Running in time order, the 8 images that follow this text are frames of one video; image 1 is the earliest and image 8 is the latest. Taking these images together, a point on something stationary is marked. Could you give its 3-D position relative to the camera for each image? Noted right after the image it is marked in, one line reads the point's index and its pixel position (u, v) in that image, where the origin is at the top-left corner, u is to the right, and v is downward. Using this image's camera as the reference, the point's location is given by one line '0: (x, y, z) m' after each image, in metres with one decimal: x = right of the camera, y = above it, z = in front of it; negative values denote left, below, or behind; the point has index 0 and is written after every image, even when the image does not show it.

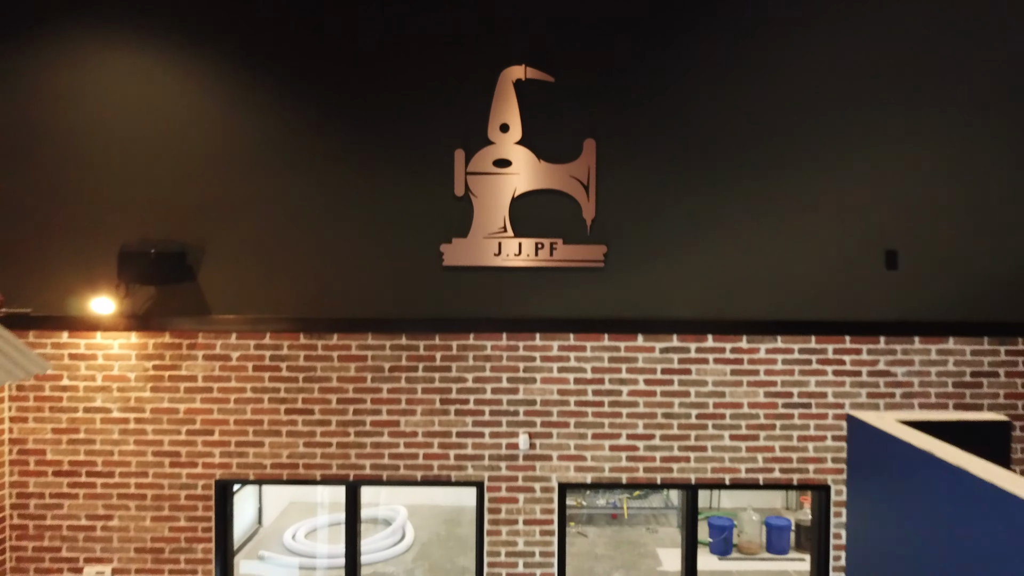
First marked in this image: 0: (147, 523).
0: (-1.7, -1.1, +3.4) m
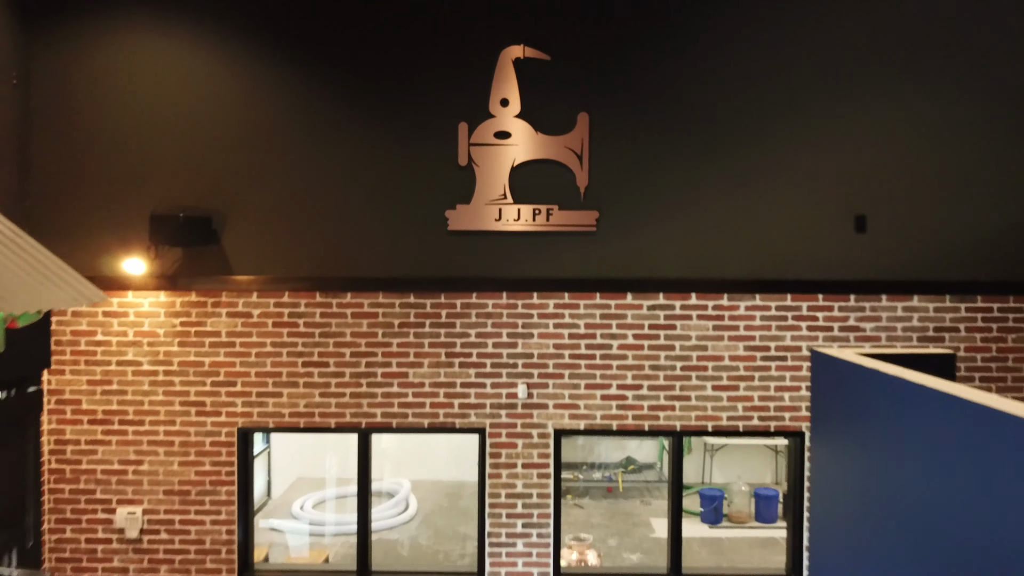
0: (-1.7, -0.9, +3.7) m
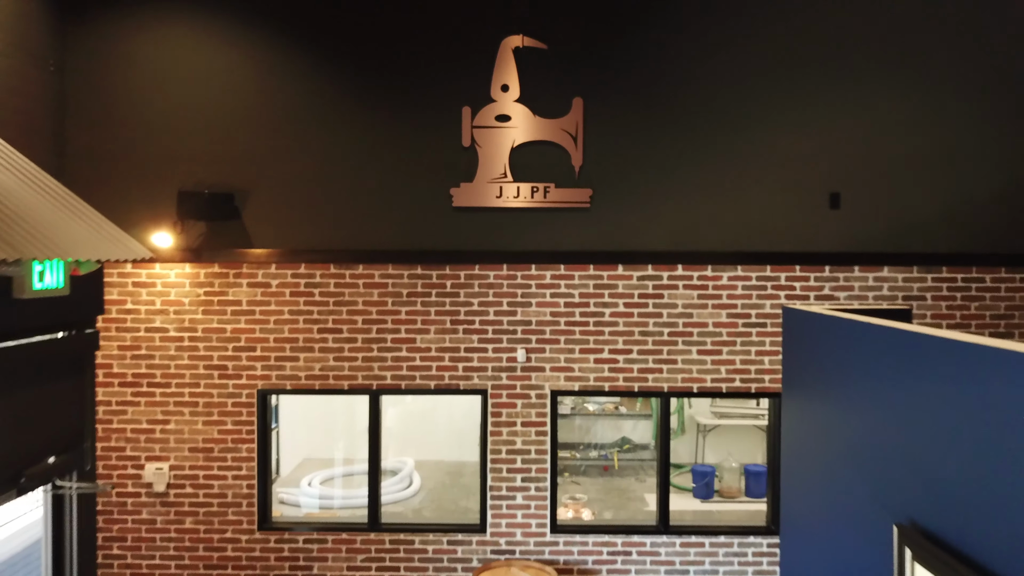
0: (-1.7, -0.7, +4.0) m
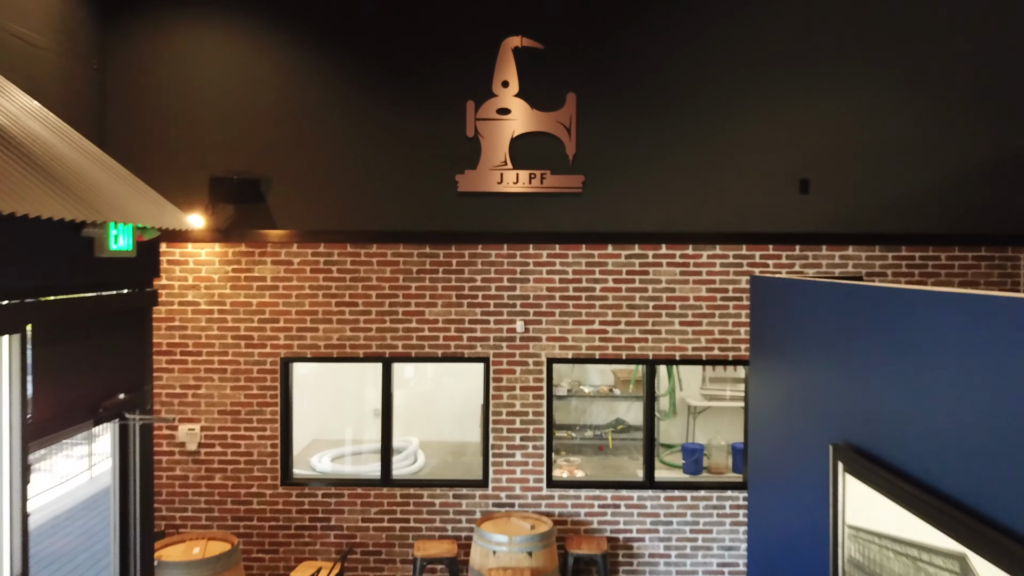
0: (-1.7, -0.6, +4.4) m
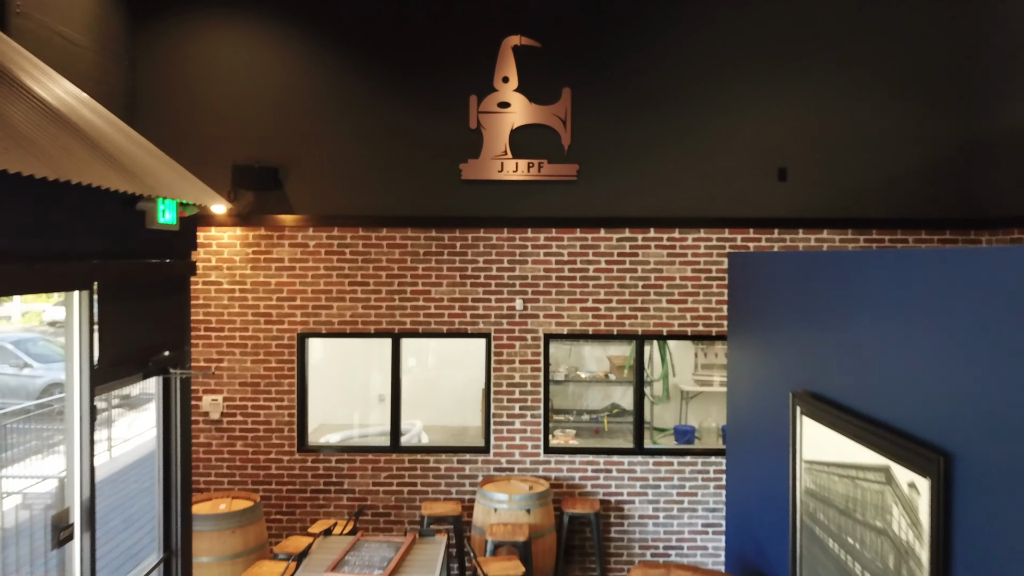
0: (-1.7, -0.5, +4.8) m
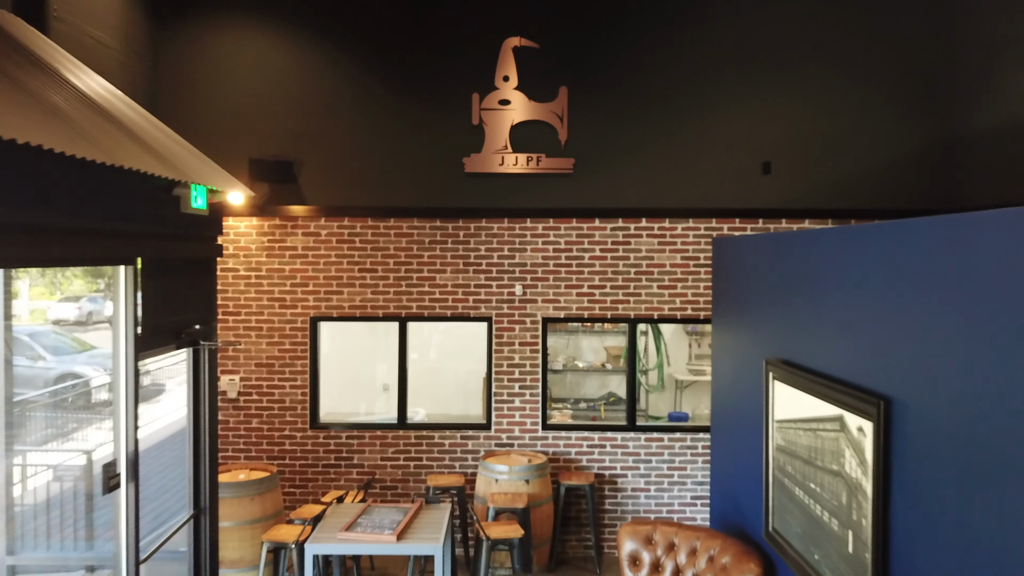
0: (-1.7, -0.4, +5.1) m
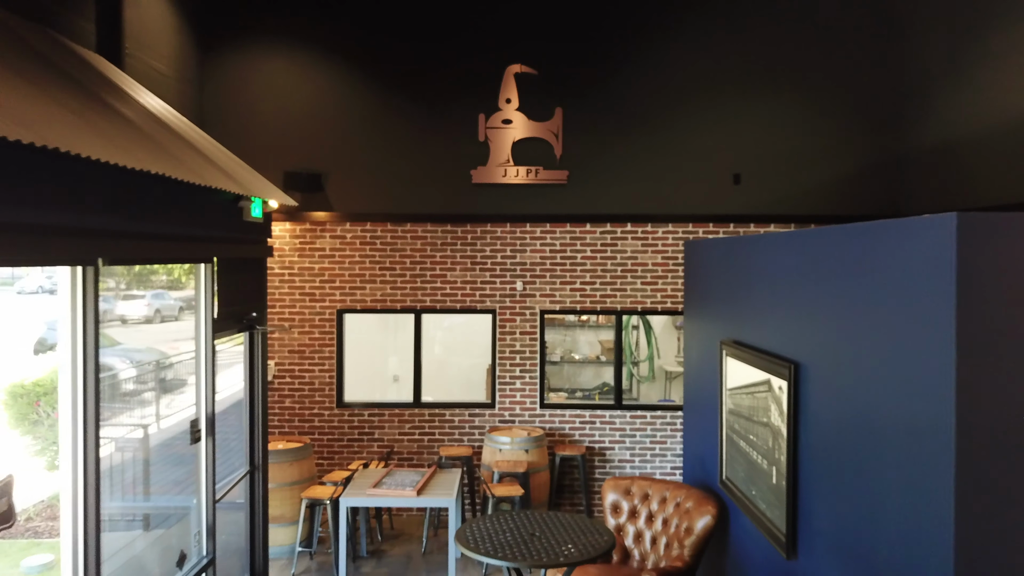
0: (-1.7, -0.4, +5.8) m
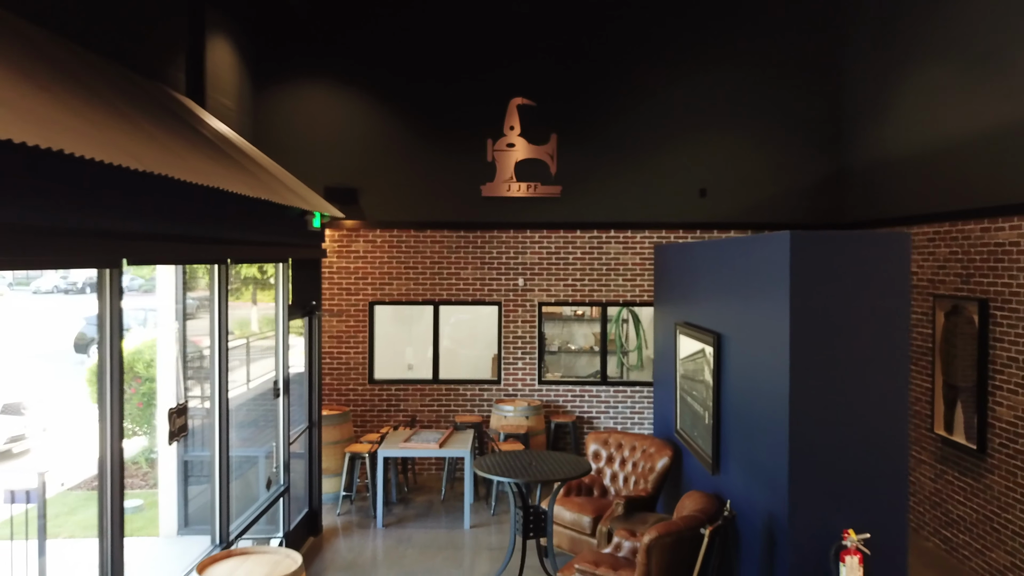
0: (-1.7, -0.3, +6.9) m
